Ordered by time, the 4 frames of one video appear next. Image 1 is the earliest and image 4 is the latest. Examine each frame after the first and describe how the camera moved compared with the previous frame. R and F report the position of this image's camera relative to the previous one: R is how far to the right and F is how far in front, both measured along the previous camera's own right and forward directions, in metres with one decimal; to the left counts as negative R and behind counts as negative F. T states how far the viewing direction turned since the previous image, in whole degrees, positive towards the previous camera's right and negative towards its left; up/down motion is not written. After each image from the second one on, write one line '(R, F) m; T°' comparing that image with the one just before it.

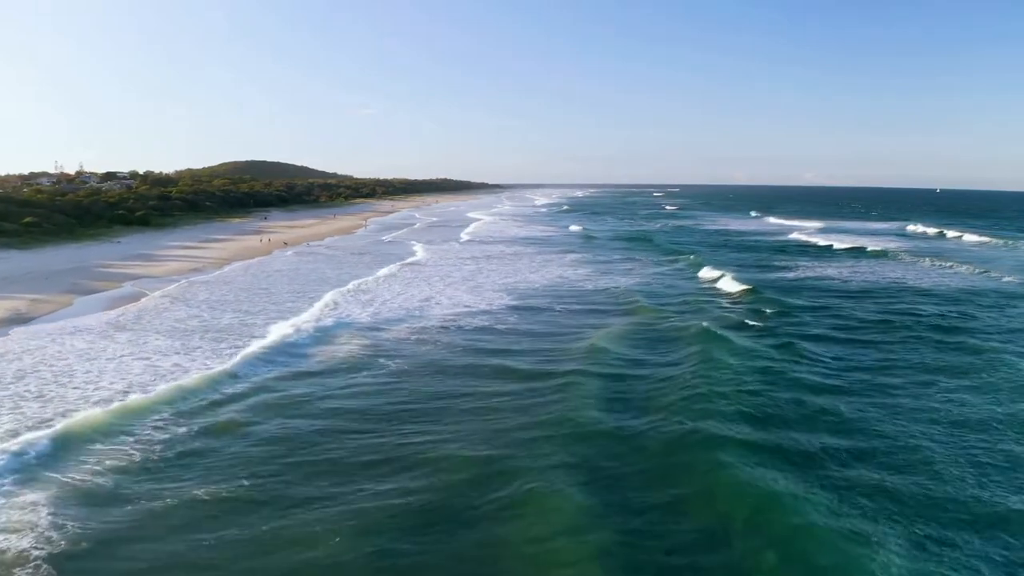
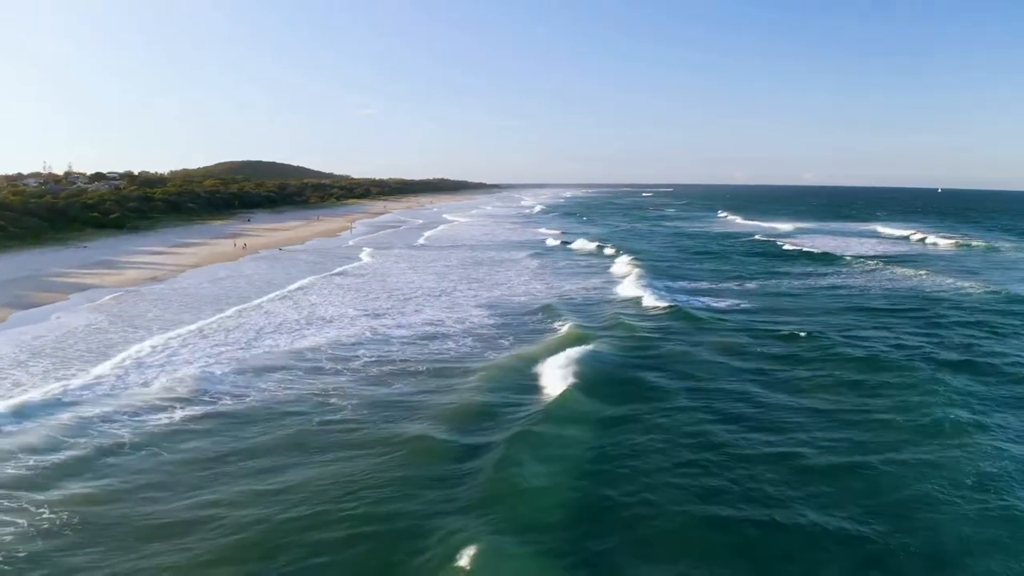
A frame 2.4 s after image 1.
(+0.7, +2.4) m; 0°
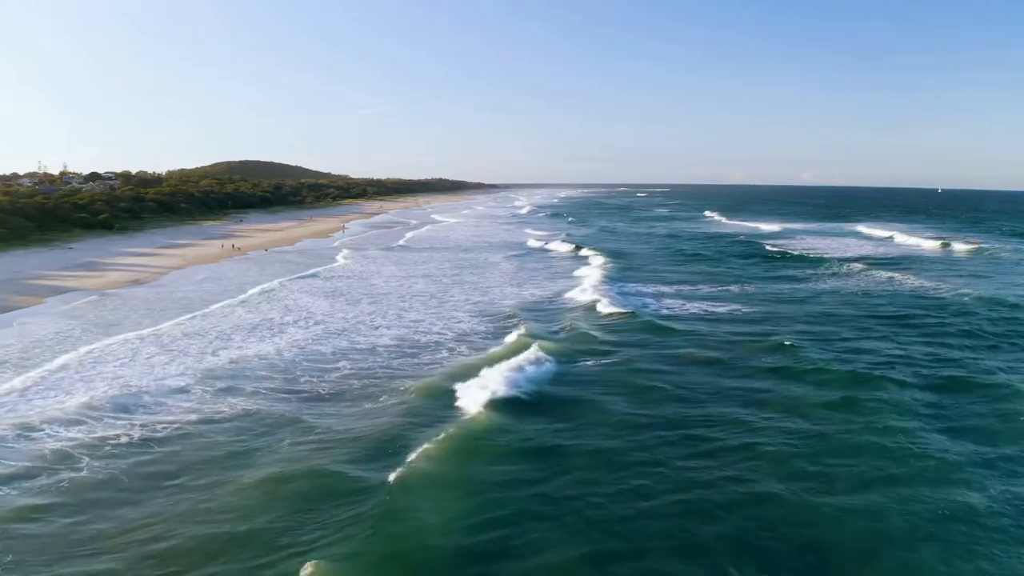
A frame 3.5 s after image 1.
(+0.4, +0.7) m; 0°
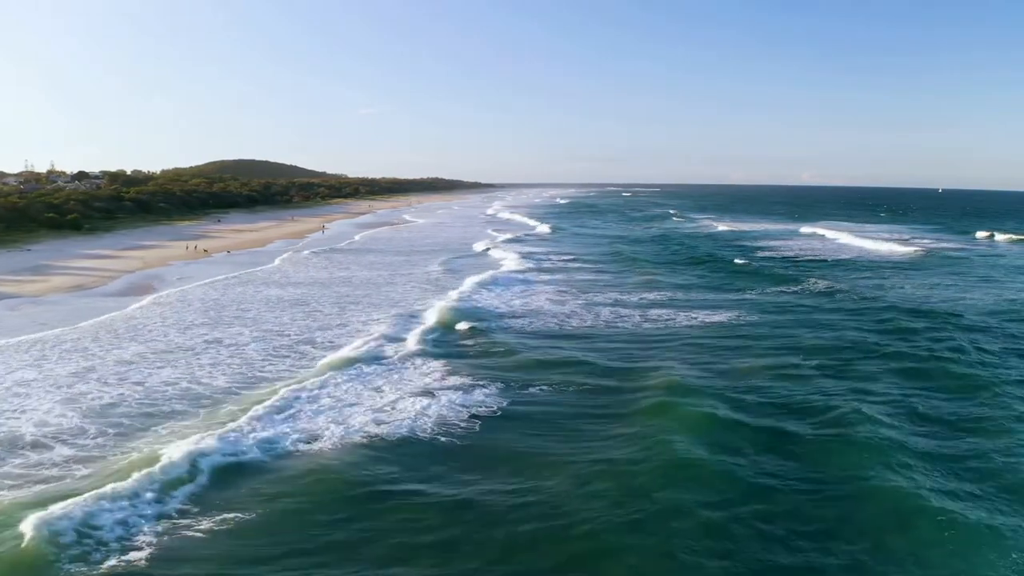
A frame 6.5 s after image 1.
(+1.2, +1.8) m; 0°
